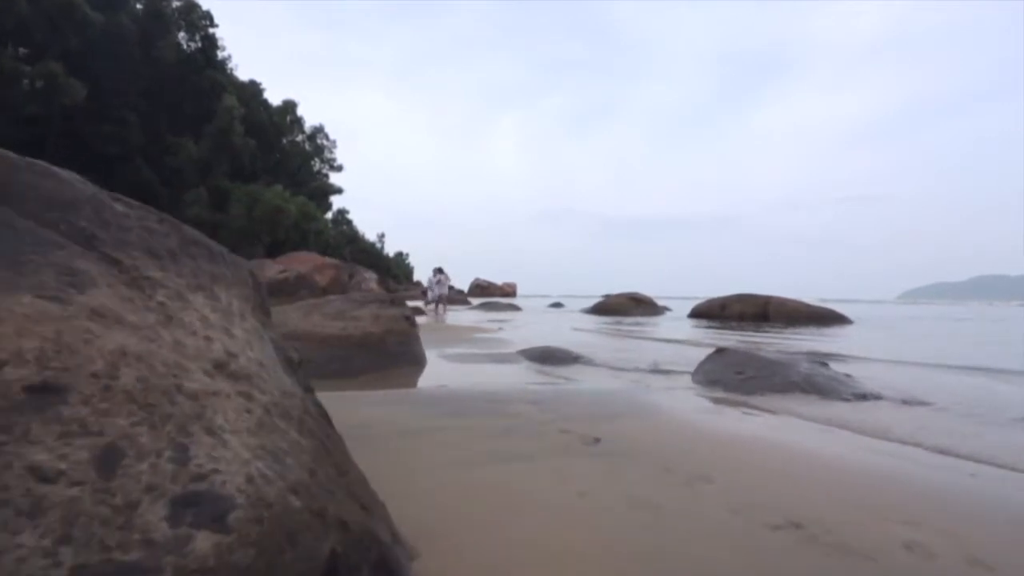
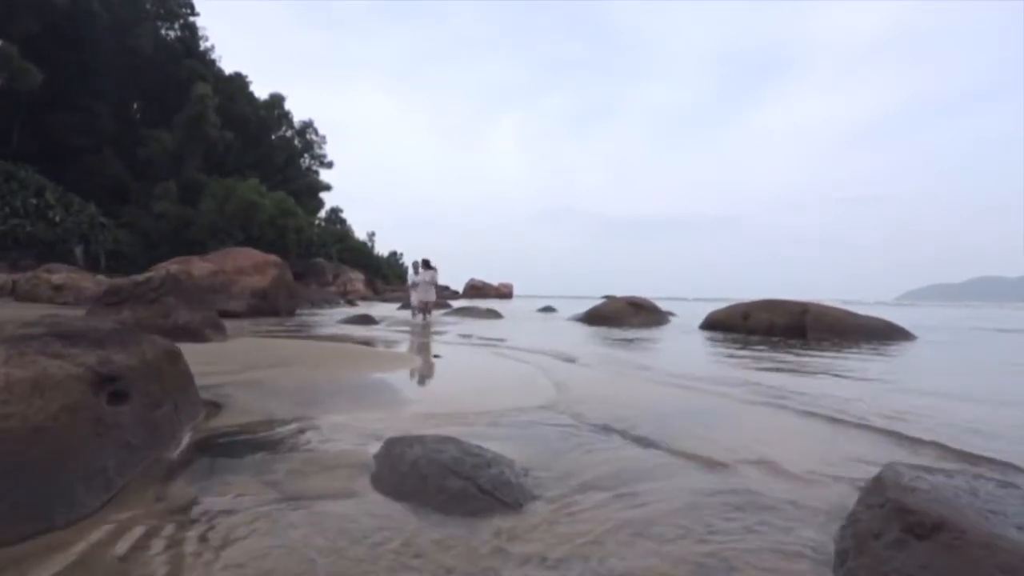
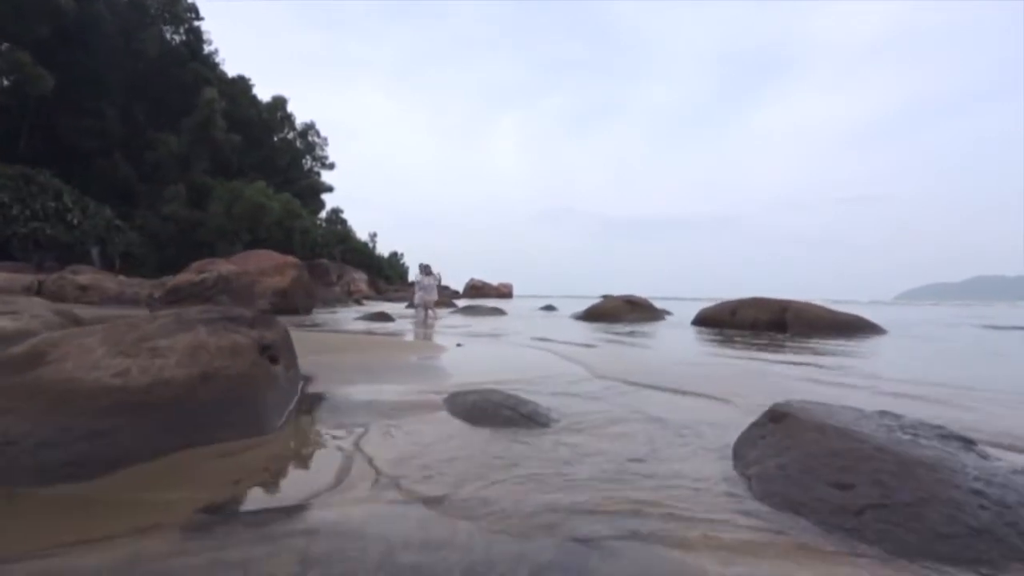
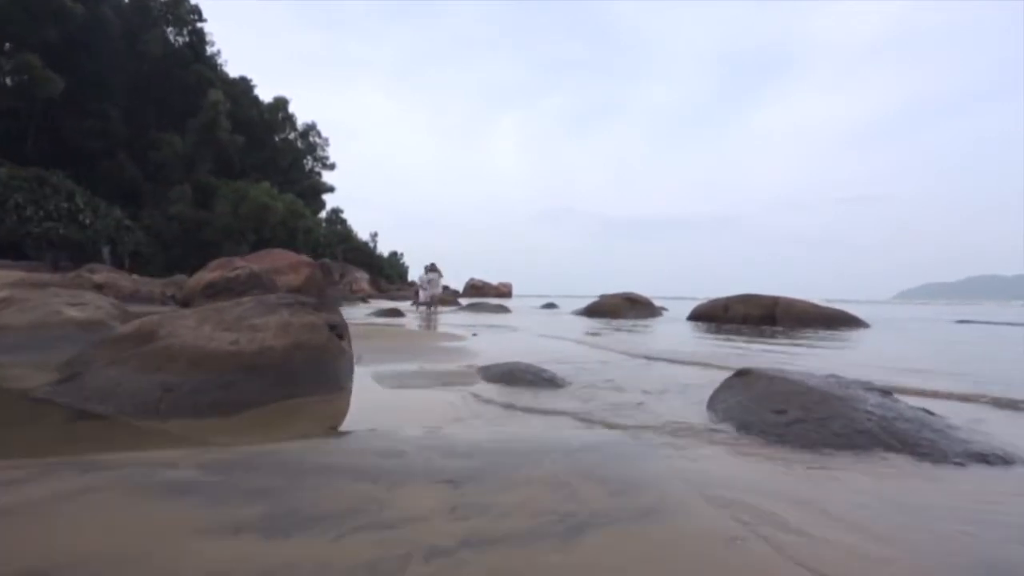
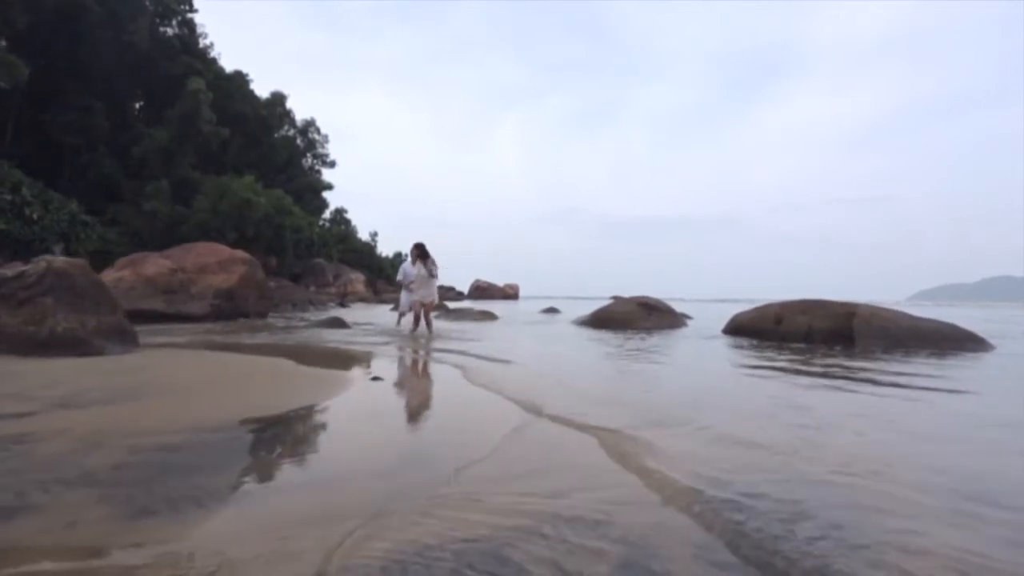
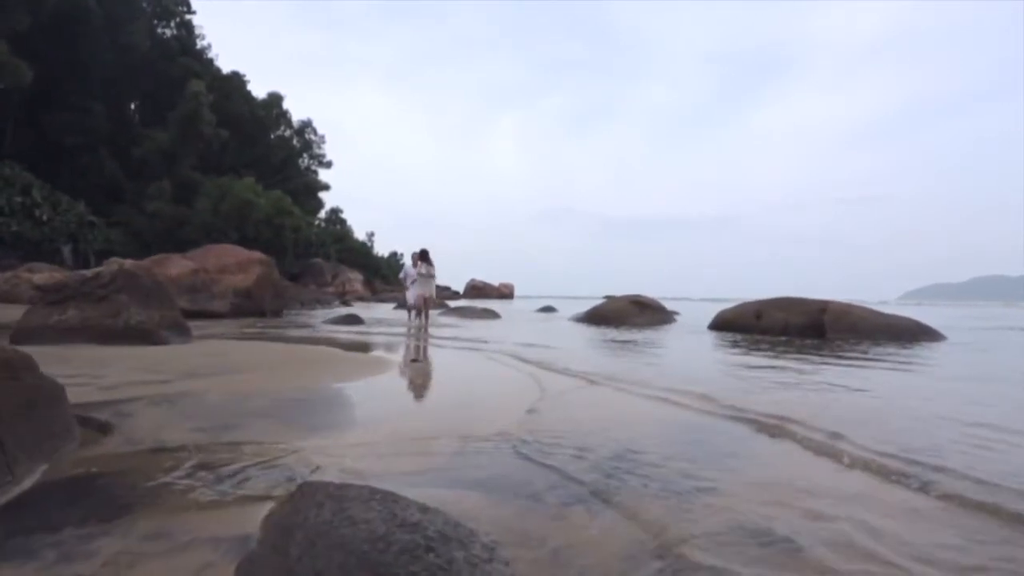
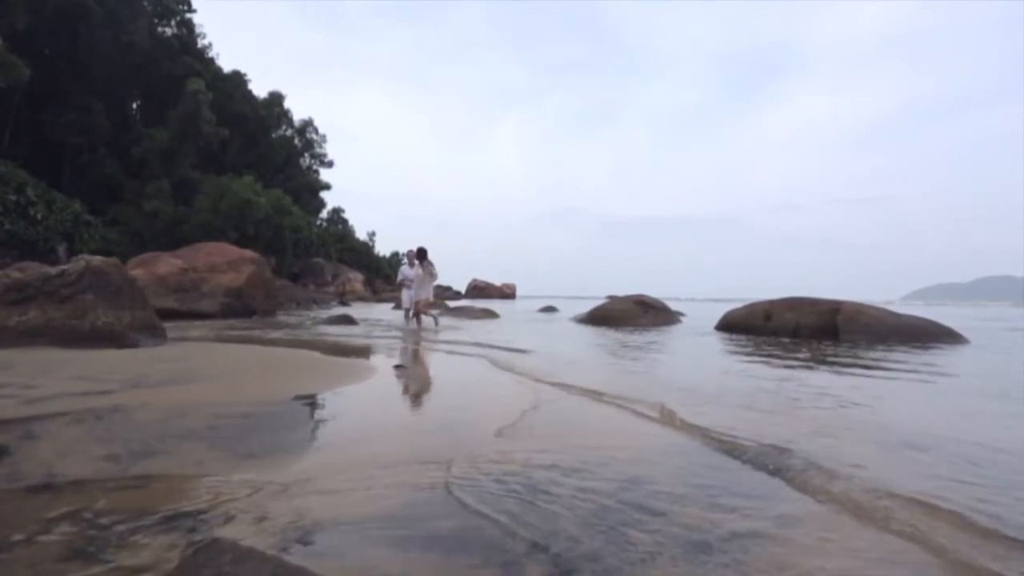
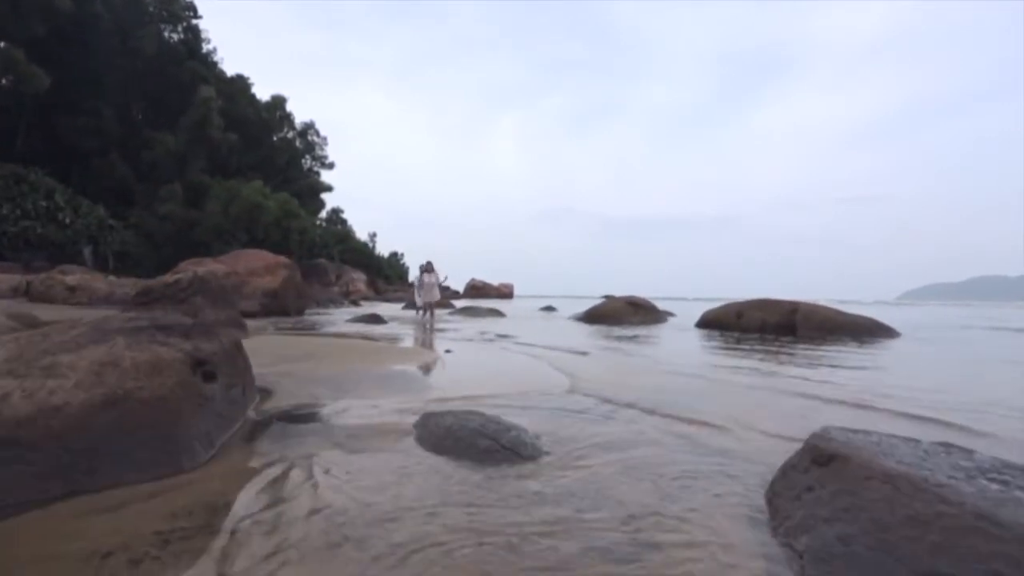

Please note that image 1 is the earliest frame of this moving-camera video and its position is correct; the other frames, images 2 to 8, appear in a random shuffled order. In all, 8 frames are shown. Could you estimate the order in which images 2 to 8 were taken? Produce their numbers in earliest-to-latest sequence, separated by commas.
4, 3, 8, 2, 6, 7, 5
